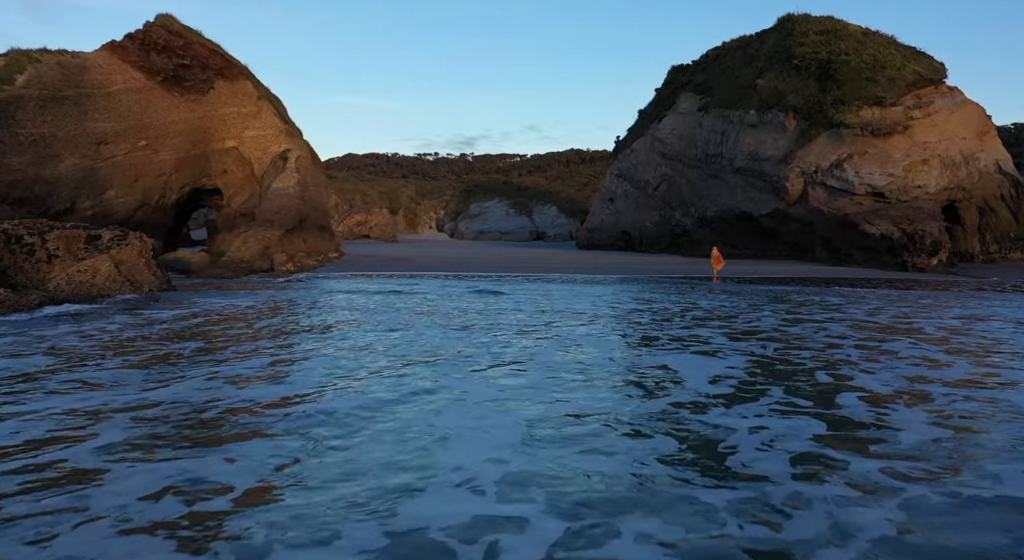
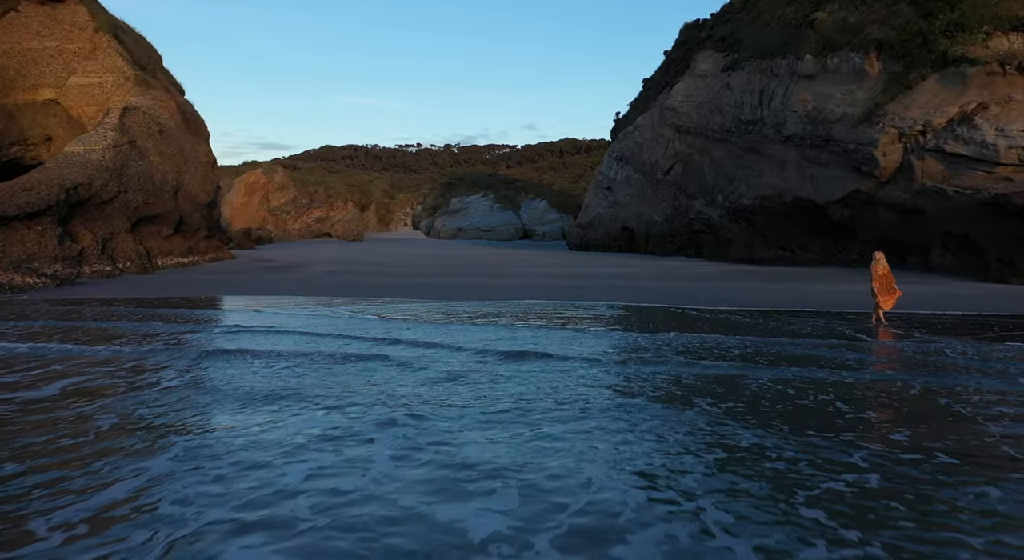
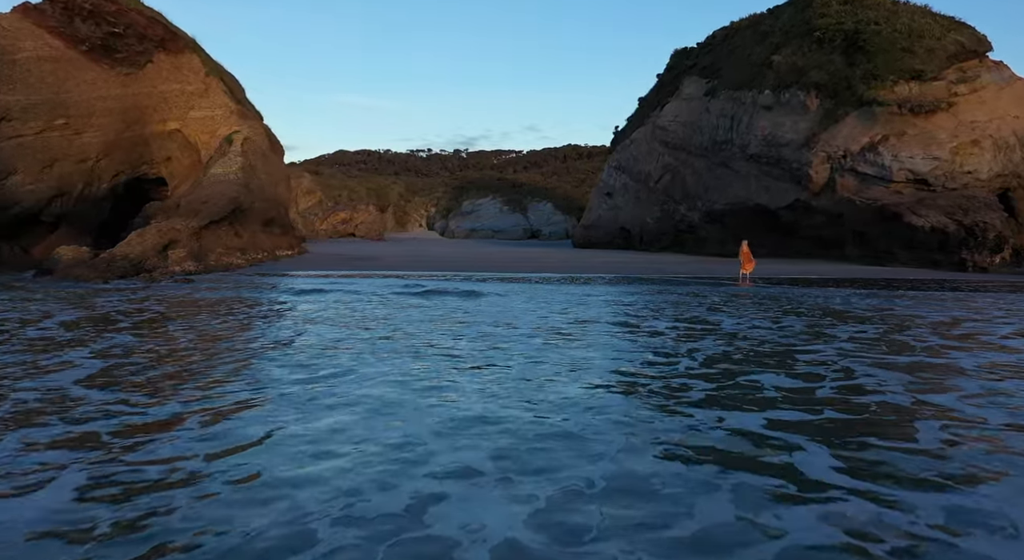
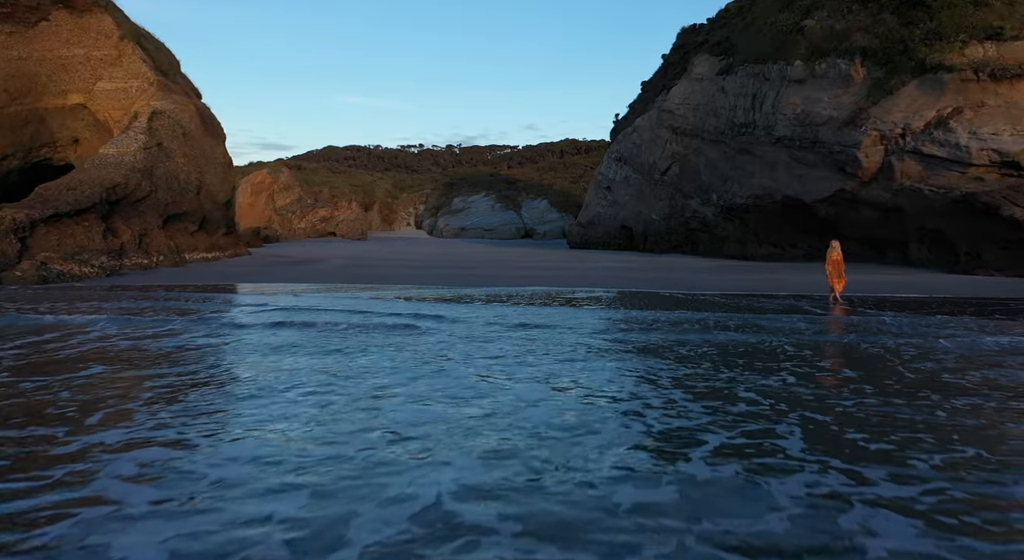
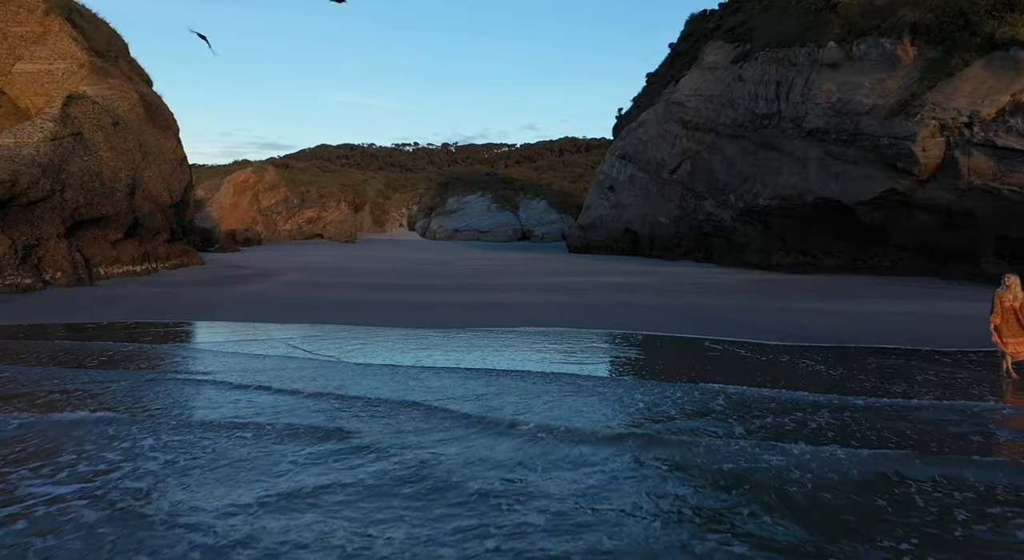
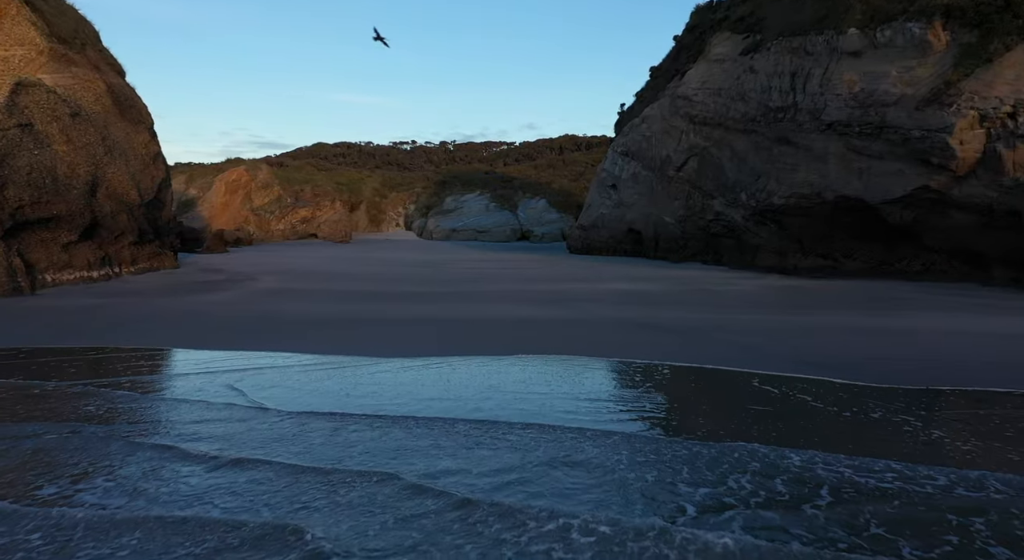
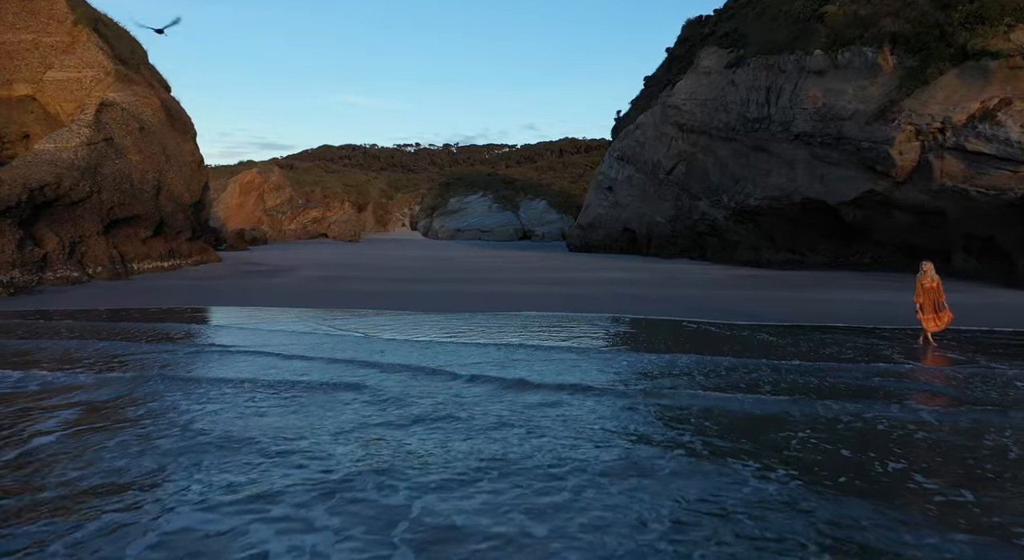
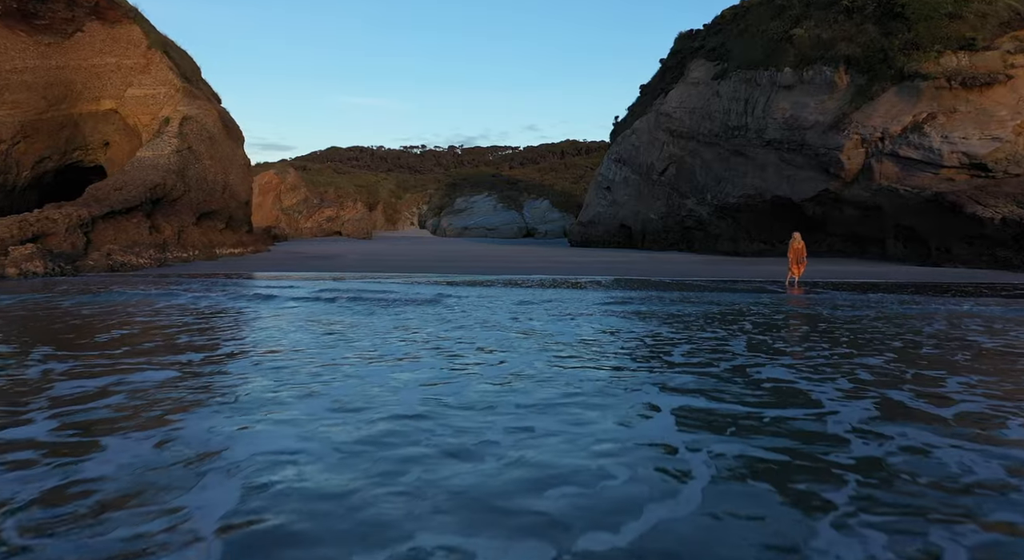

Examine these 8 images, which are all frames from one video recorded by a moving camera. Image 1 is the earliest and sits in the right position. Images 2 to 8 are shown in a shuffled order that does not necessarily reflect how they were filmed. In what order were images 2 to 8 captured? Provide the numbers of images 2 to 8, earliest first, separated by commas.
3, 8, 4, 2, 7, 5, 6
